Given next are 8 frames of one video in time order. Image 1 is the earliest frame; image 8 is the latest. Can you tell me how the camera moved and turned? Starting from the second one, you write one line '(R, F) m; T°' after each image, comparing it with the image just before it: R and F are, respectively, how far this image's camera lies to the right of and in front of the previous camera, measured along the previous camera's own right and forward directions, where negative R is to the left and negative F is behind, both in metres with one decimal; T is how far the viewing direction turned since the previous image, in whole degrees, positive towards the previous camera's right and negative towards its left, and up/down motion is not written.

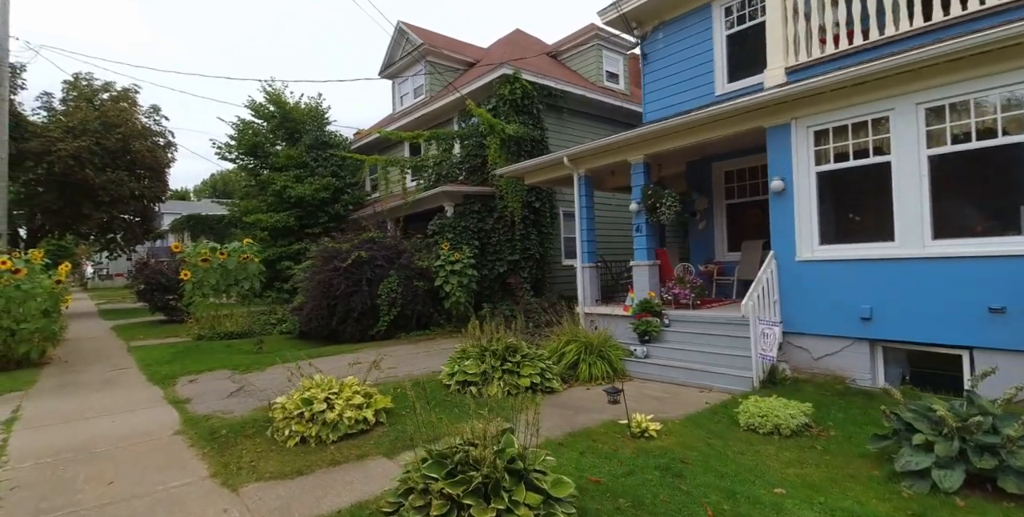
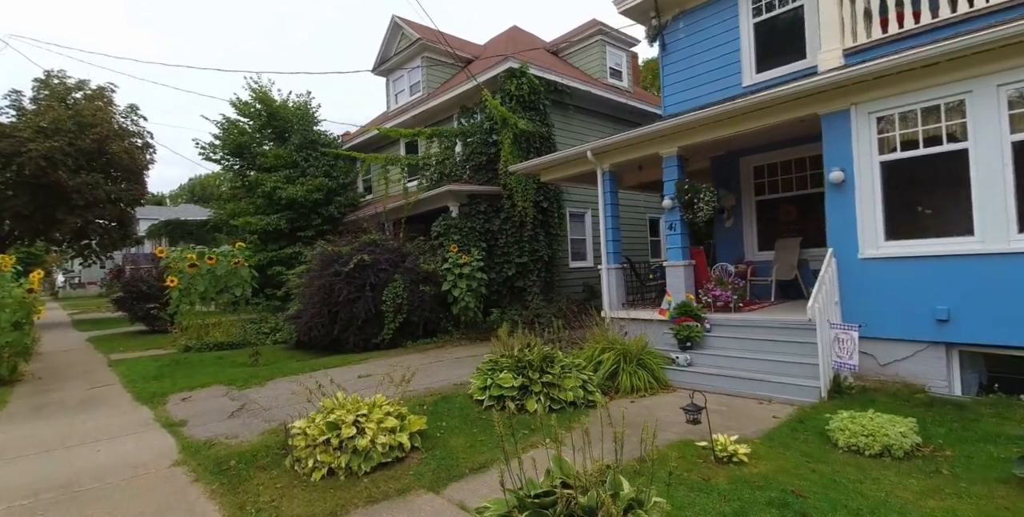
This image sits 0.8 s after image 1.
(-0.5, +0.6) m; +2°
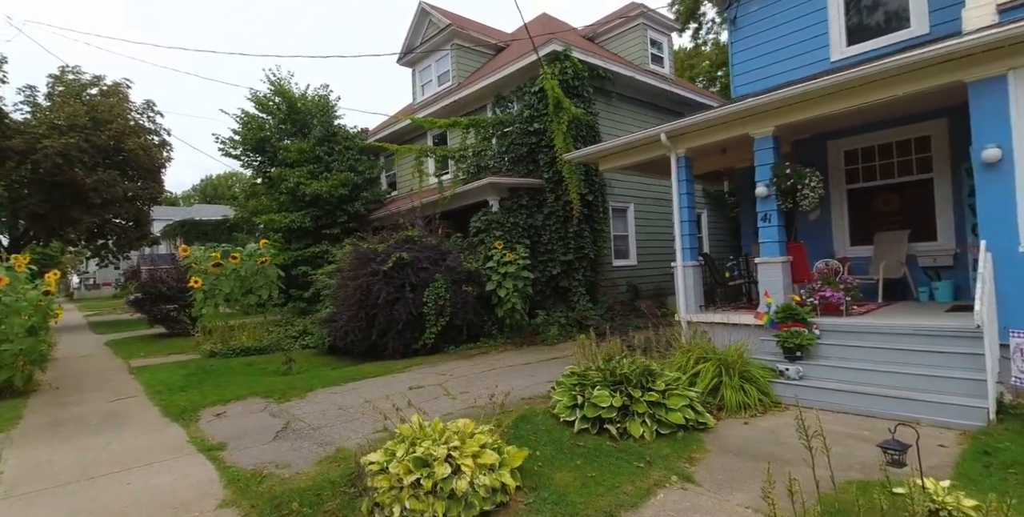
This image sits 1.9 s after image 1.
(-0.7, +0.8) m; -1°
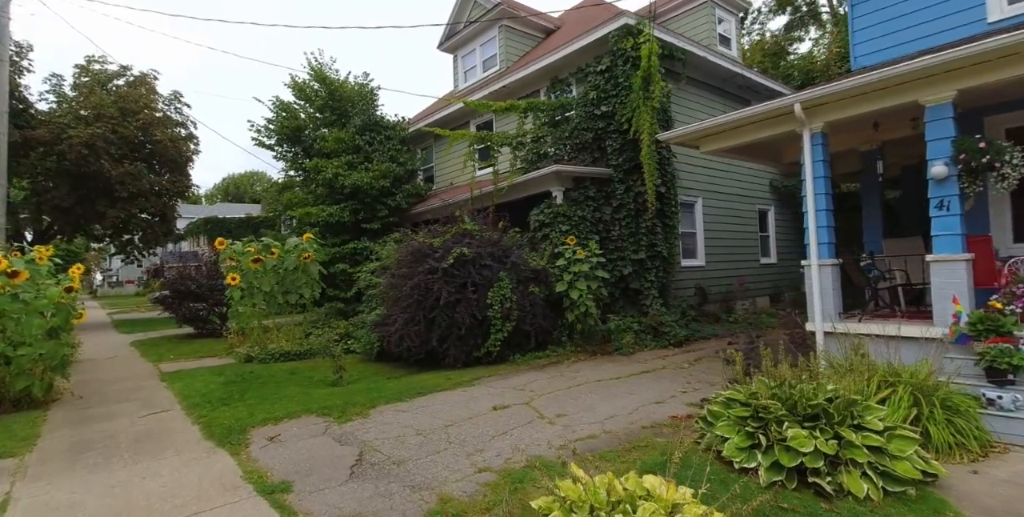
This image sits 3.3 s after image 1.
(-0.9, +1.1) m; -2°
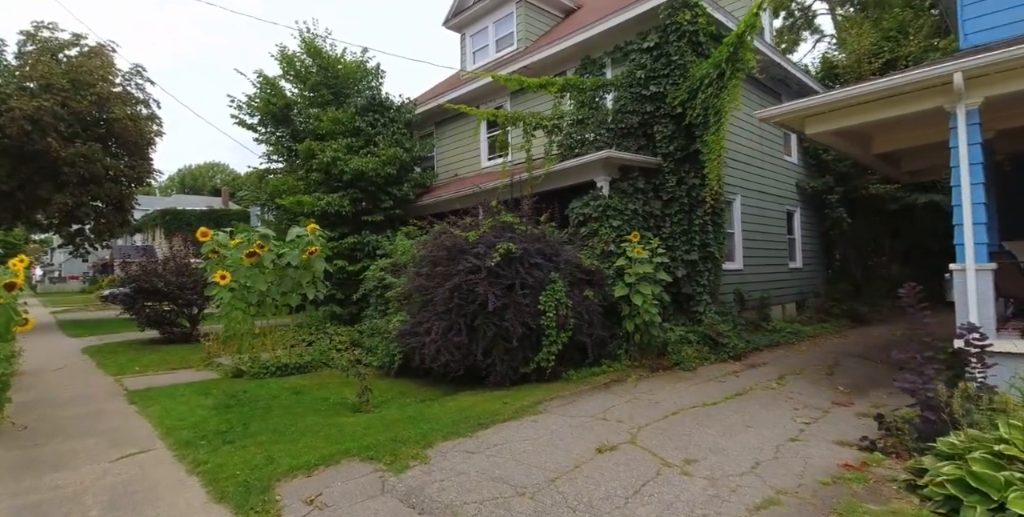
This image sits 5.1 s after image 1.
(-1.1, +1.3) m; +4°
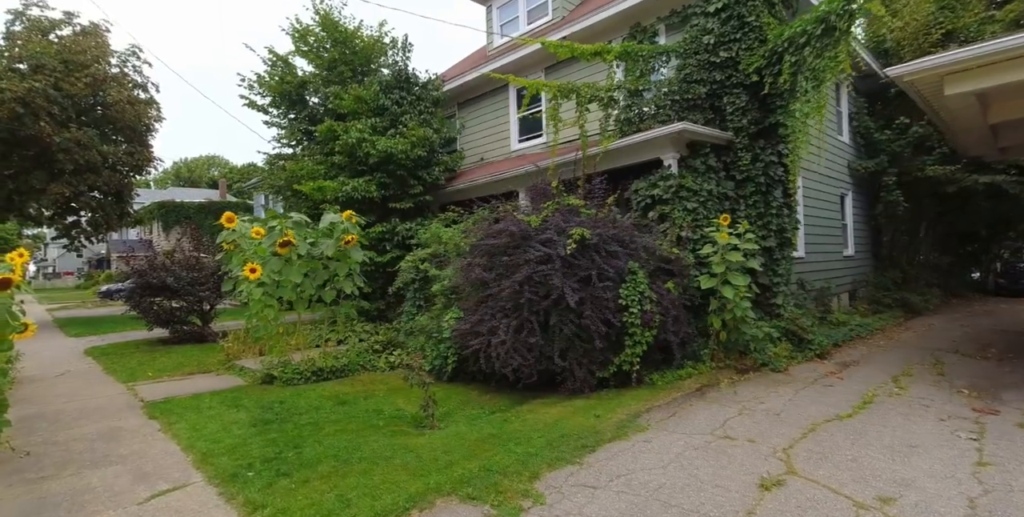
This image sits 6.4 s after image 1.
(-0.8, +0.9) m; 0°
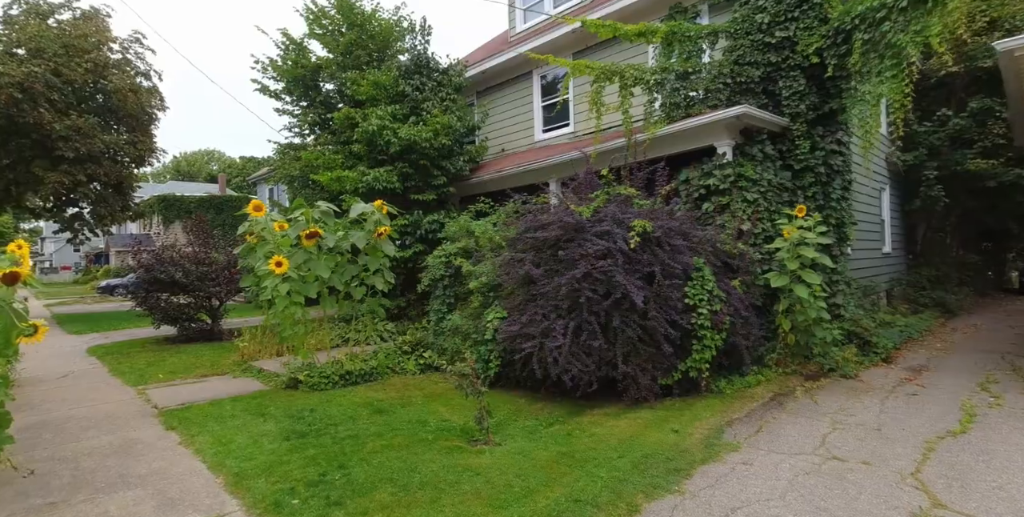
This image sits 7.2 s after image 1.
(-0.5, +0.5) m; 0°
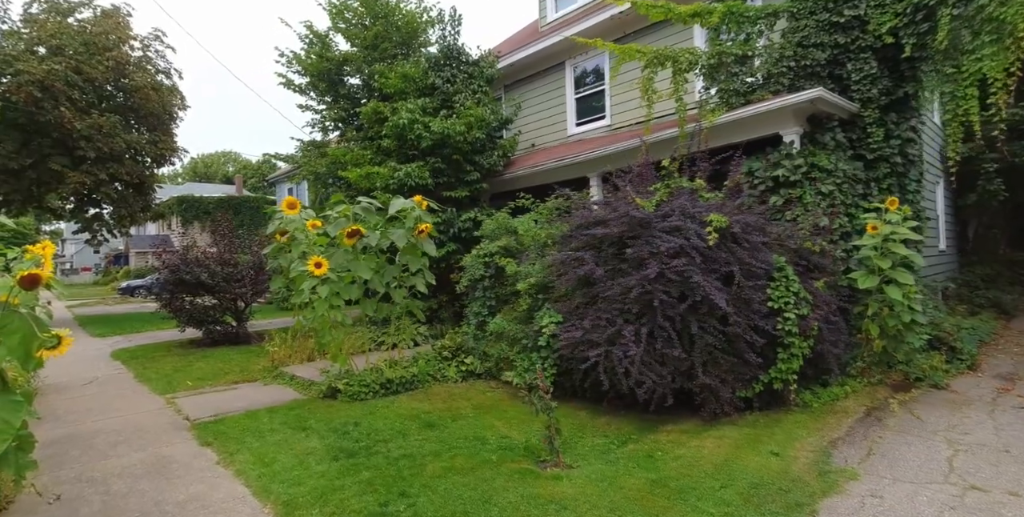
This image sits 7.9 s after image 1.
(-0.4, +0.5) m; -1°
